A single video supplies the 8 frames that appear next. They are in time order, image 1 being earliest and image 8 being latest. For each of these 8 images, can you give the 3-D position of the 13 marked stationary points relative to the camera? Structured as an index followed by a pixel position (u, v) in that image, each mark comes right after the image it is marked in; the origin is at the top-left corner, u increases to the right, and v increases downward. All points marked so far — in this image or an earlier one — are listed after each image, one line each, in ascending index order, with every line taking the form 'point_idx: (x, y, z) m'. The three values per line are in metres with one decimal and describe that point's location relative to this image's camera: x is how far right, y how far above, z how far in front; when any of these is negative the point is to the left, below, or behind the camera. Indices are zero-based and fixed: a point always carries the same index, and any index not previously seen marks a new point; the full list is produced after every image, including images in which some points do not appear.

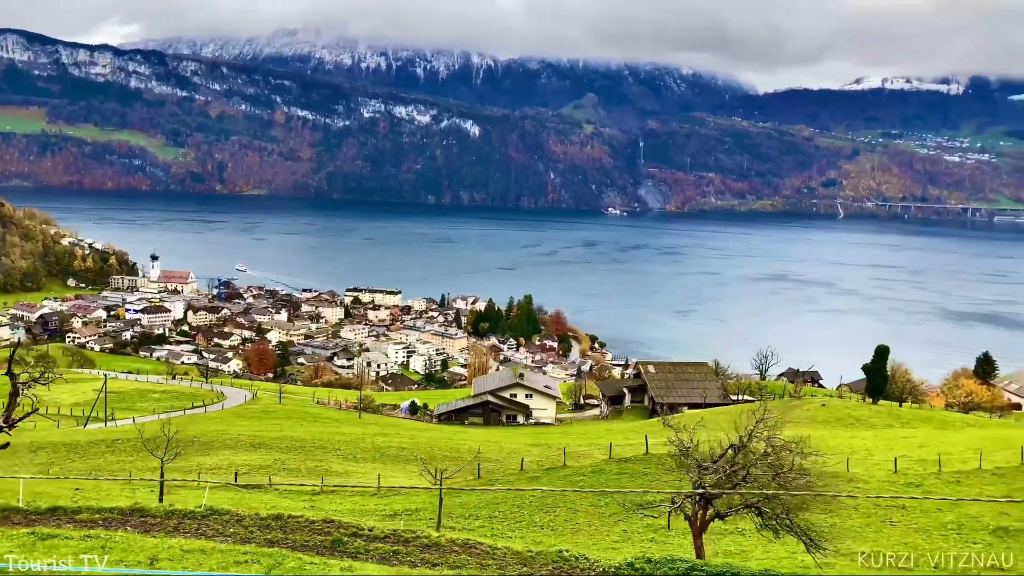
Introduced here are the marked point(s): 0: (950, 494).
0: (+9.0, -4.3, +17.0) m
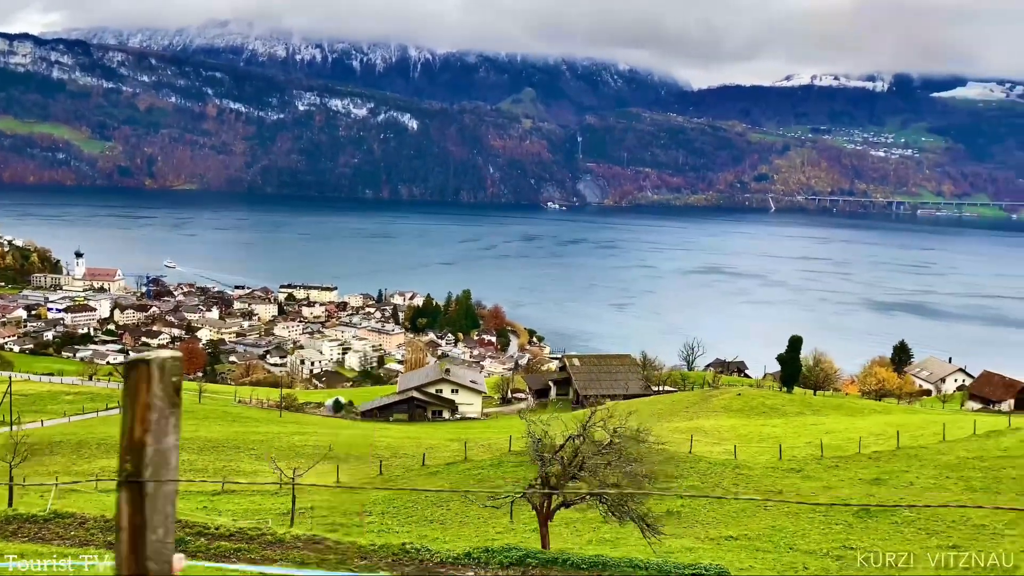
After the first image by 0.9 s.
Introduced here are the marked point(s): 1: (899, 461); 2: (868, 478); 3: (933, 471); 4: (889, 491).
0: (+6.7, -4.2, +17.8) m
1: (+9.1, -4.0, +19.5) m
2: (+7.7, -4.1, +18.1) m
3: (+9.0, -3.9, +18.0) m
4: (+7.5, -4.1, +16.7) m
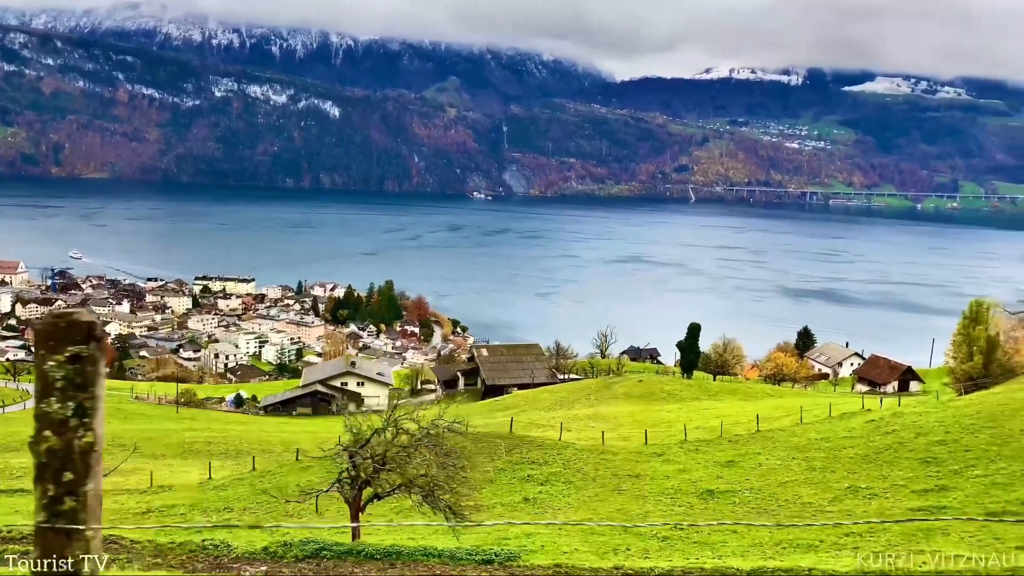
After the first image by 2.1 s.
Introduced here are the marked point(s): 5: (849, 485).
0: (+3.8, -4.0, +18.5) m
1: (+6.0, -3.8, +20.4) m
2: (+4.7, -3.9, +18.8) m
3: (+6.1, -3.7, +18.9) m
4: (+4.7, -3.9, +17.4) m
5: (+6.2, -3.6, +15.5) m
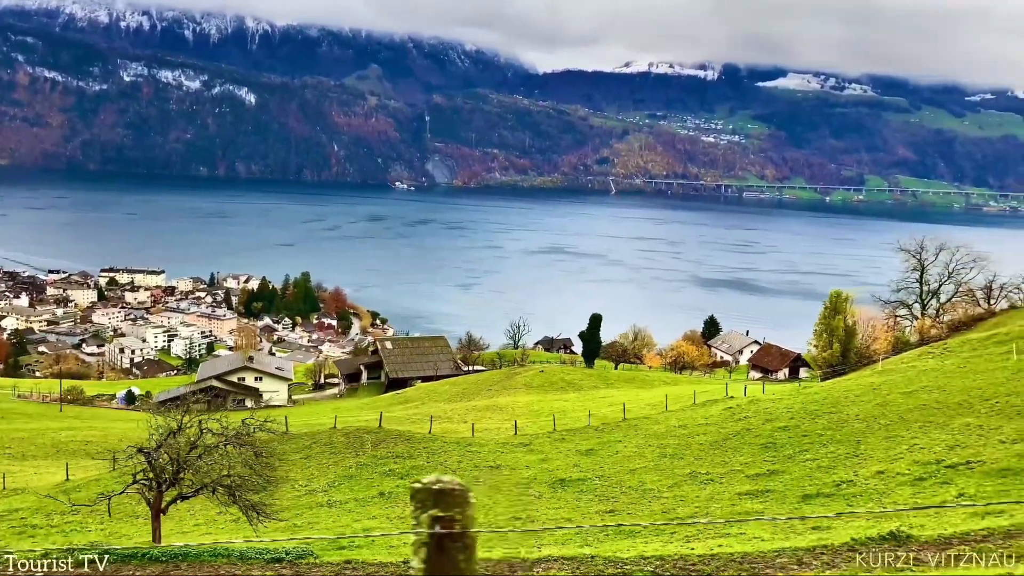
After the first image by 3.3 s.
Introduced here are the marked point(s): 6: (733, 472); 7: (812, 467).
0: (+0.8, -3.8, +18.8) m
1: (+2.7, -3.6, +20.9) m
2: (+1.6, -3.8, +19.3) m
3: (+3.0, -3.5, +19.4) m
4: (+1.7, -3.8, +17.9) m
5: (+3.4, -3.5, +16.0) m
6: (+4.1, -3.4, +15.6) m
7: (+5.3, -3.2, +14.9) m
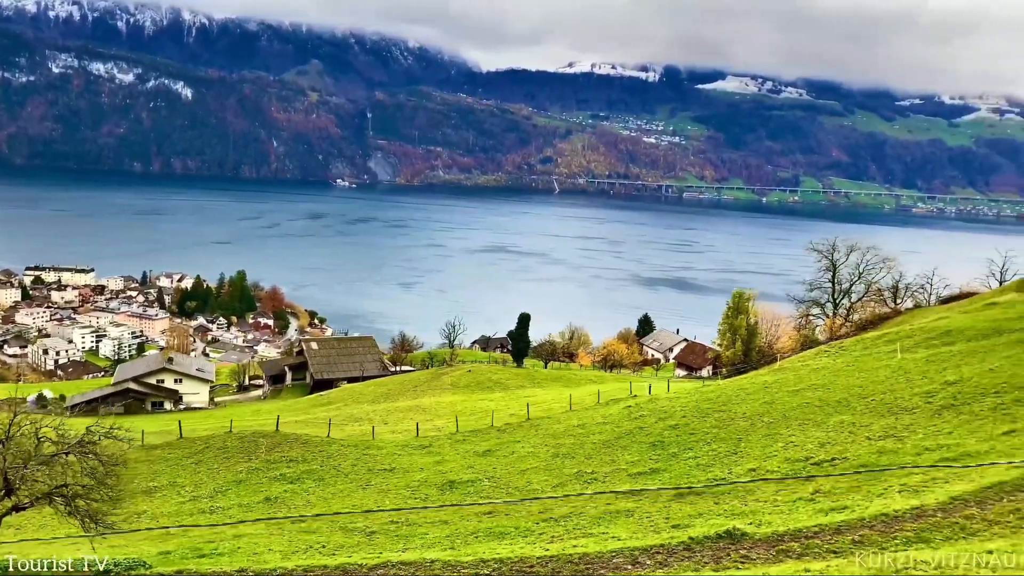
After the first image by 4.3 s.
0: (-1.6, -3.8, +18.8) m
1: (+0.3, -3.6, +21.0) m
2: (-0.7, -3.8, +19.3) m
3: (+0.6, -3.6, +19.5) m
4: (-0.5, -3.8, +17.9) m
5: (+1.2, -3.5, +16.2) m
6: (+2.0, -3.4, +15.8) m
7: (+3.3, -3.2, +15.2) m
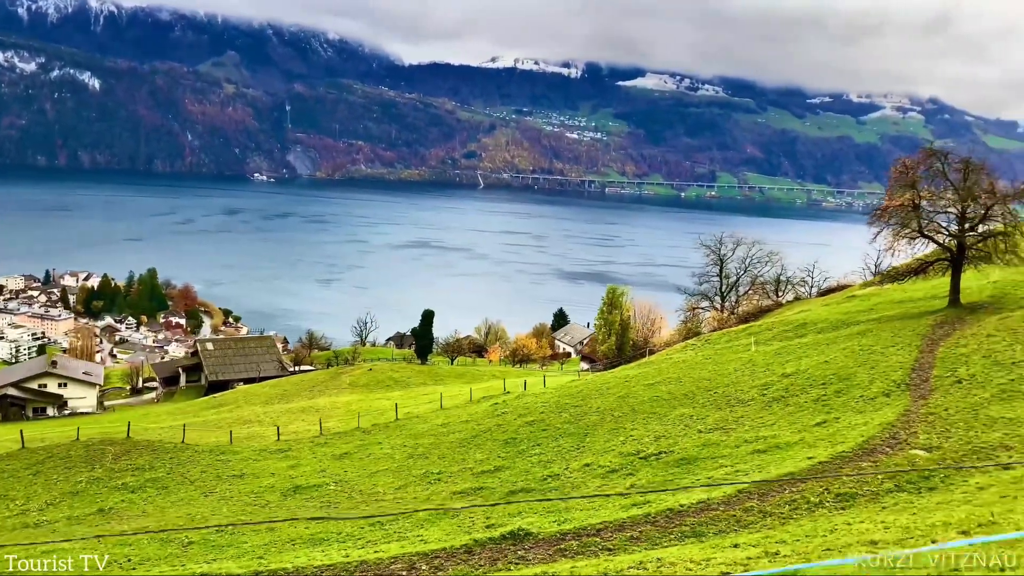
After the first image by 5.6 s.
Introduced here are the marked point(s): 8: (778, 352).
0: (-4.7, -3.8, +18.4) m
1: (-3.1, -3.6, +20.8) m
2: (-3.9, -3.8, +19.0) m
3: (-2.6, -3.5, +19.3) m
4: (-3.6, -3.8, +17.6) m
5: (-1.7, -3.5, +16.0) m
6: (-0.9, -3.4, +15.7) m
7: (+0.4, -3.2, +15.3) m
8: (+6.2, -1.5, +19.6) m
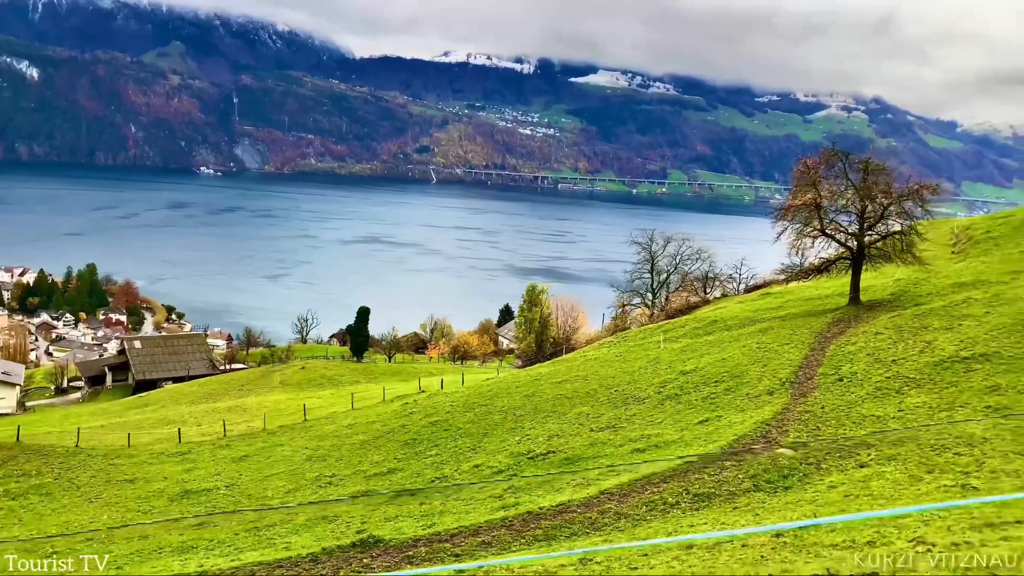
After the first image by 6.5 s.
0: (-6.8, -3.8, +17.9) m
1: (-5.3, -3.5, +20.4) m
2: (-6.0, -3.7, +18.5) m
3: (-4.7, -3.5, +18.9) m
4: (-5.6, -3.7, +17.2) m
5: (-3.6, -3.5, +15.7) m
6: (-2.8, -3.4, +15.5) m
7: (-1.5, -3.1, +15.1) m
8: (+4.1, -1.5, +19.7) m
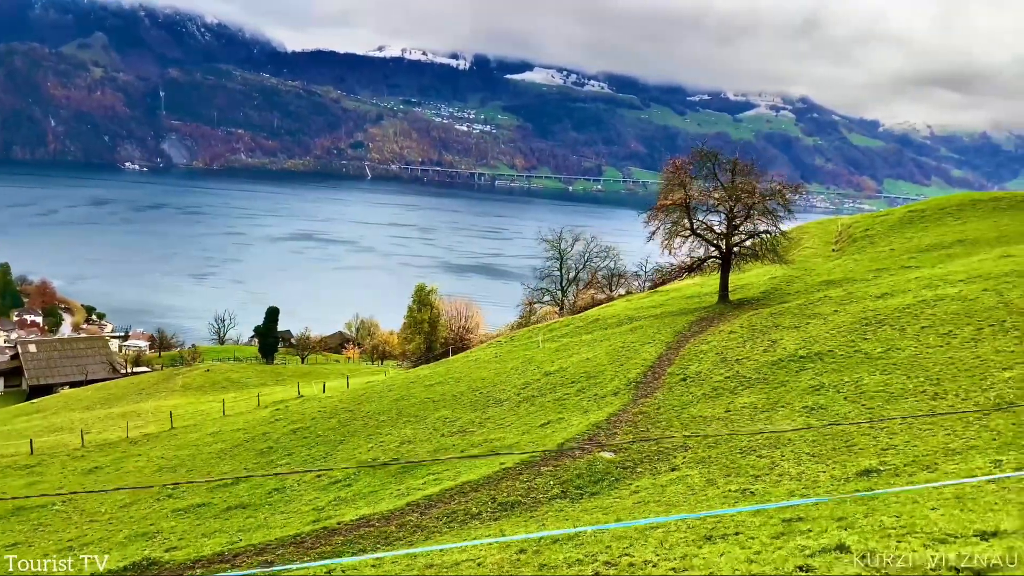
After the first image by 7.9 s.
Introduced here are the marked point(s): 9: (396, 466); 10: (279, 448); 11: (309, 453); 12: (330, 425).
0: (-9.6, -3.9, +17.0) m
1: (-8.3, -3.6, +19.6) m
2: (-8.8, -3.8, +17.7) m
3: (-7.6, -3.6, +18.2) m
4: (-8.4, -3.8, +16.3) m
5: (-6.3, -3.5, +15.1) m
6: (-5.4, -3.5, +14.9) m
7: (-4.1, -3.2, +14.6) m
8: (+1.1, -1.5, +19.6) m
9: (-1.7, -2.8, +13.2) m
10: (-4.6, -3.1, +16.3) m
11: (-3.7, -3.1, +15.1) m
12: (-3.9, -2.9, +16.9) m
